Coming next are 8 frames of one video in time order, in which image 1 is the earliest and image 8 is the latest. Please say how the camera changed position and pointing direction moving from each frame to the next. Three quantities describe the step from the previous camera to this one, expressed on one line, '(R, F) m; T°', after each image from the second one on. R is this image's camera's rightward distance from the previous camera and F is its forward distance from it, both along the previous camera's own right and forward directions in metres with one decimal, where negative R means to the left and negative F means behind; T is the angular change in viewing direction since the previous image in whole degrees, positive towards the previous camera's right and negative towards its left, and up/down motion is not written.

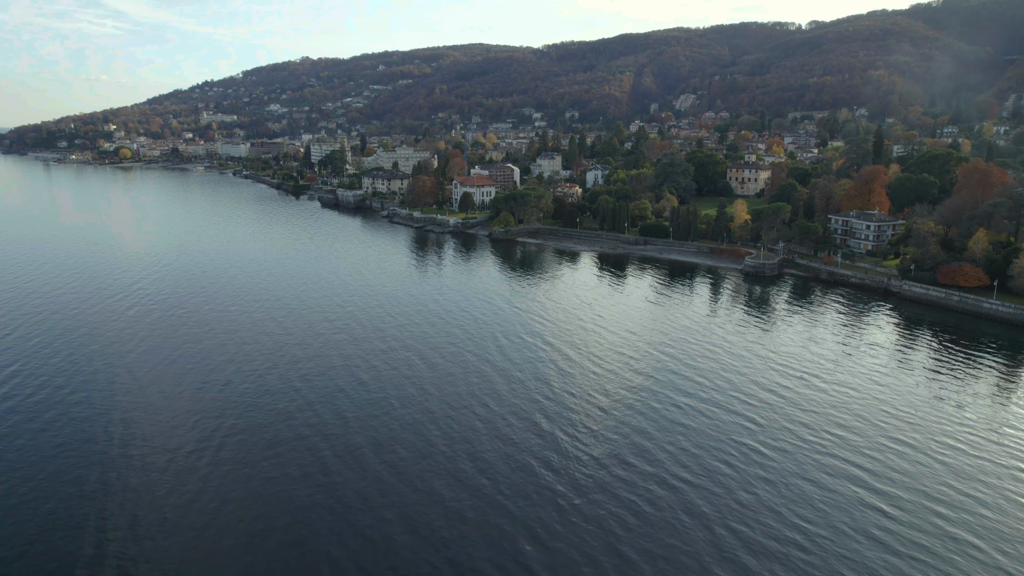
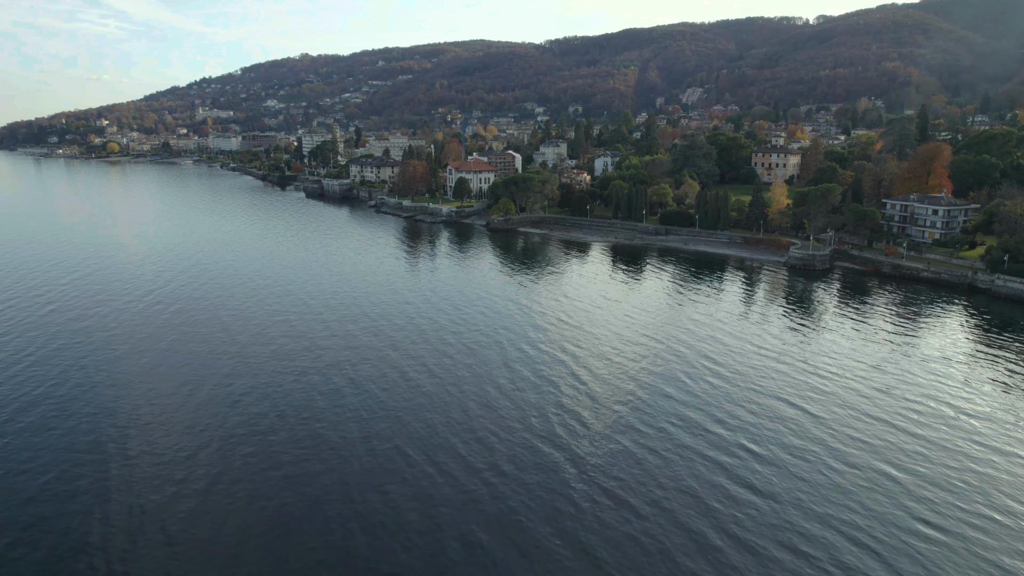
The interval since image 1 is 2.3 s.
(+0.1, +8.1) m; 0°
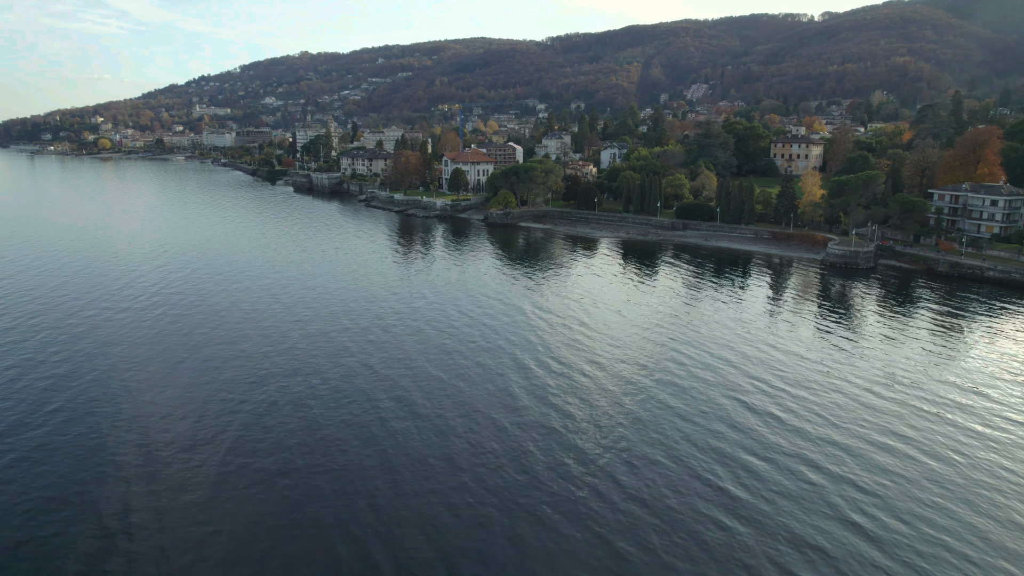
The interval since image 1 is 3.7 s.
(+0.1, +5.3) m; 0°
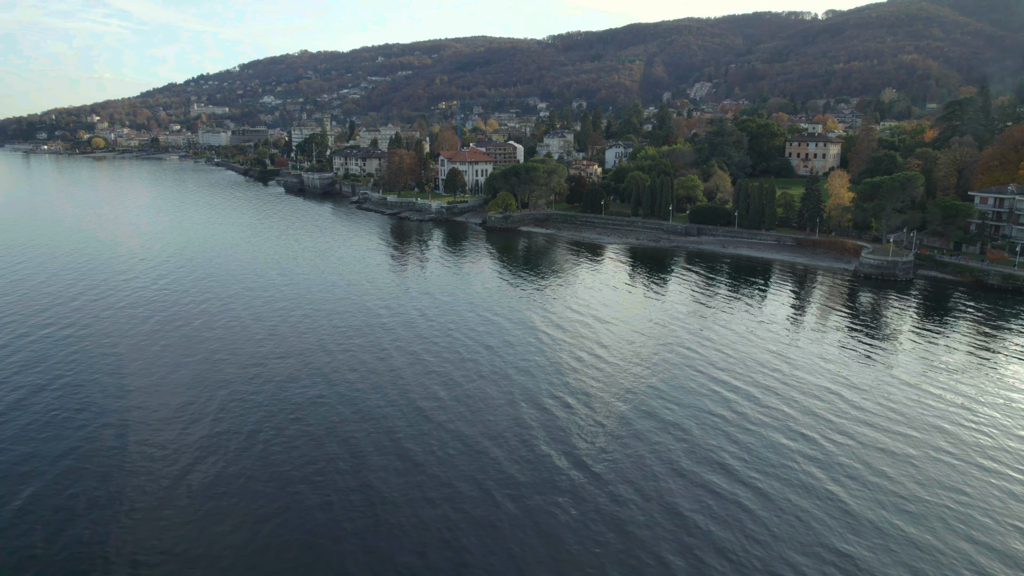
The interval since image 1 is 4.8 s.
(0.0, +3.7) m; 0°
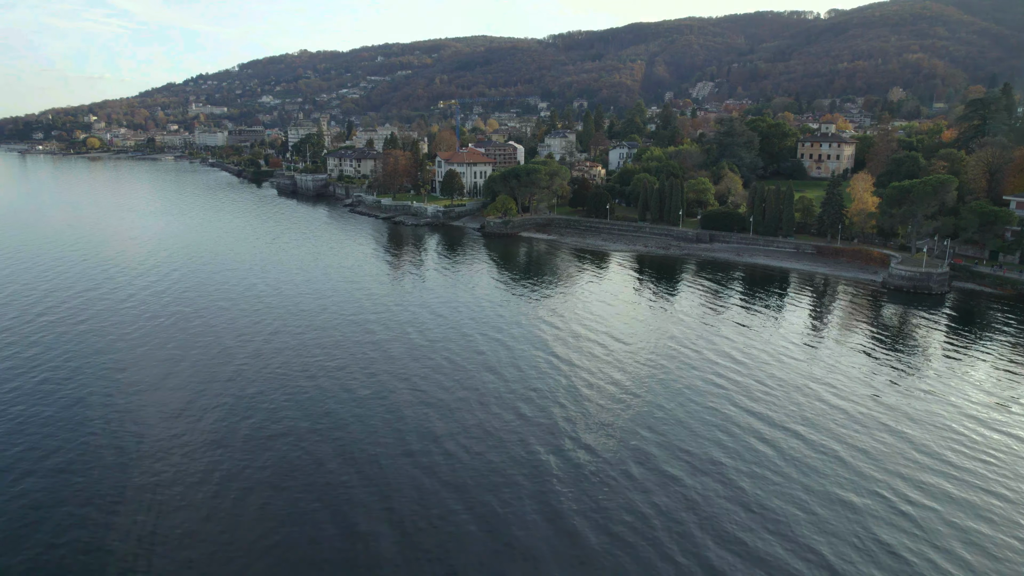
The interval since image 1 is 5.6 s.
(0.0, +2.7) m; 0°
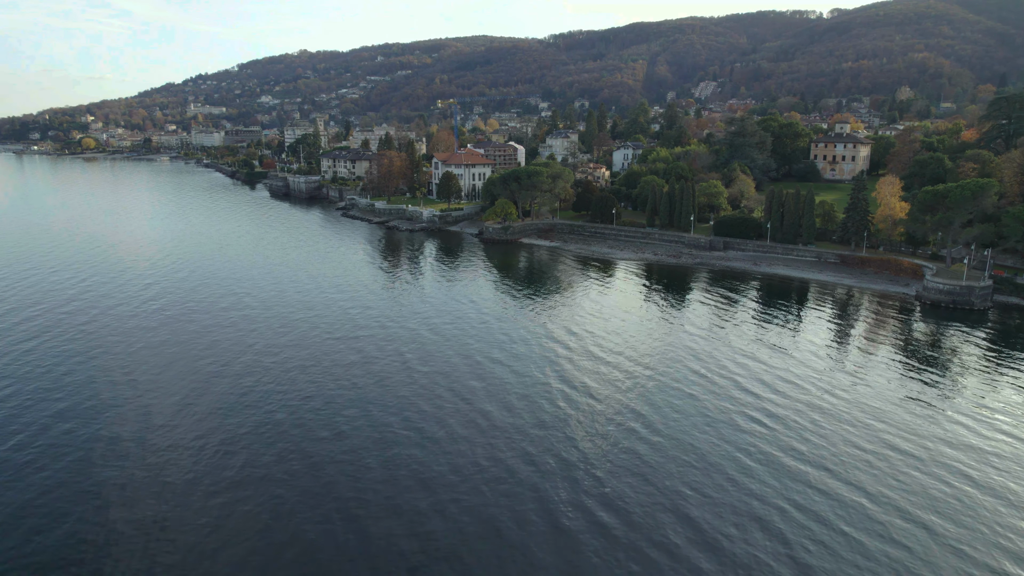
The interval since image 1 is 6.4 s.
(0.0, +2.7) m; 0°
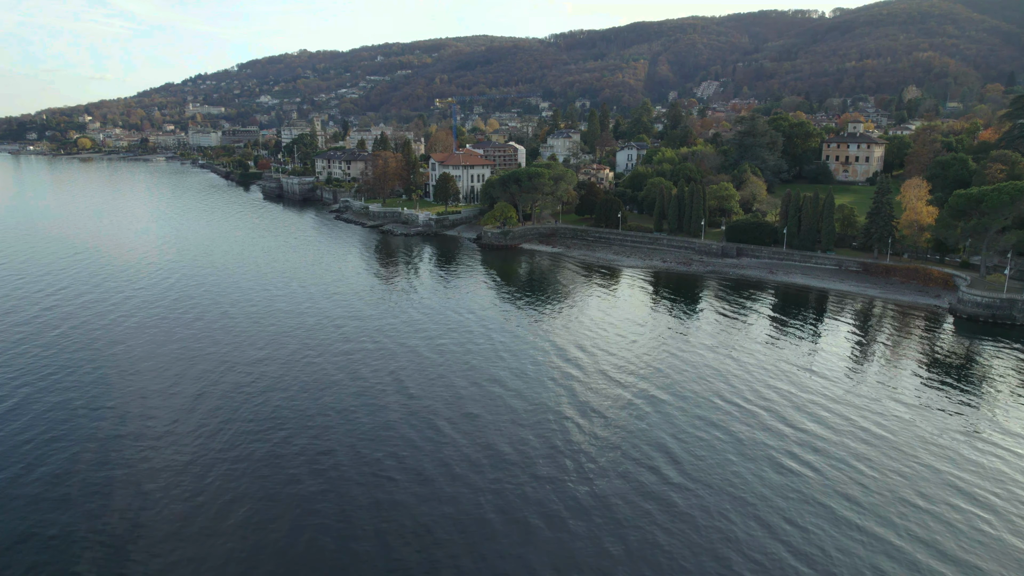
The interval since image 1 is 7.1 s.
(0.0, +2.3) m; 0°
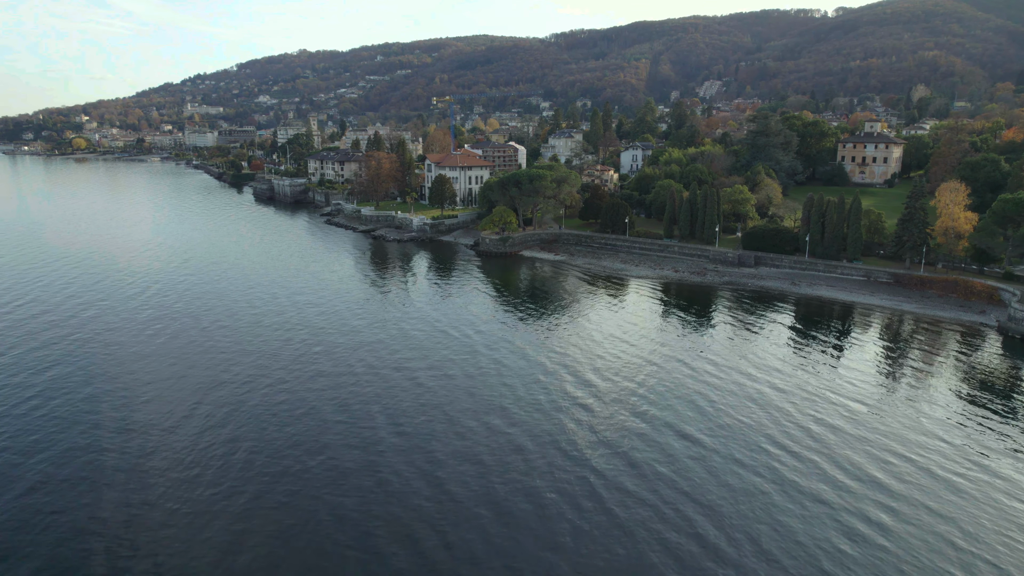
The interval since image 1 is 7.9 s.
(0.0, +2.7) m; 0°
